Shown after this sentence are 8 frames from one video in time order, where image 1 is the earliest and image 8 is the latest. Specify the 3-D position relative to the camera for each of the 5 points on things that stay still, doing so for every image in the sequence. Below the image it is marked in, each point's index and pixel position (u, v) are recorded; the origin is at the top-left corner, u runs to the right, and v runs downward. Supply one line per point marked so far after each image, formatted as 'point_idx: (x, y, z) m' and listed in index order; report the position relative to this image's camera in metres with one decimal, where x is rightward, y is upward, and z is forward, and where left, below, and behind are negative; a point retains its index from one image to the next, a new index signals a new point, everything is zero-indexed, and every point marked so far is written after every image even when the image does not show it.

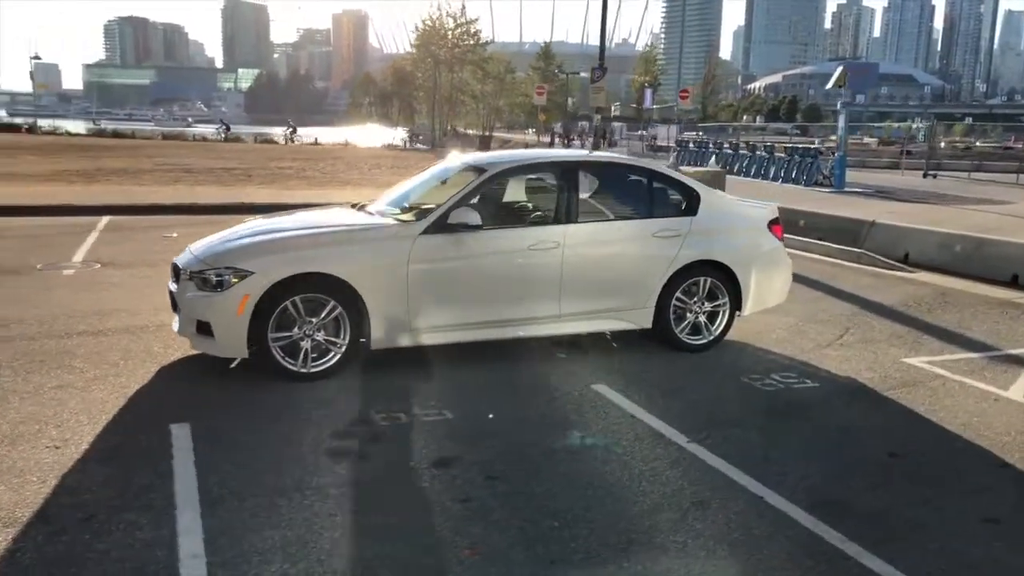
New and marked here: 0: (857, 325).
0: (+3.3, -0.4, +8.3) m
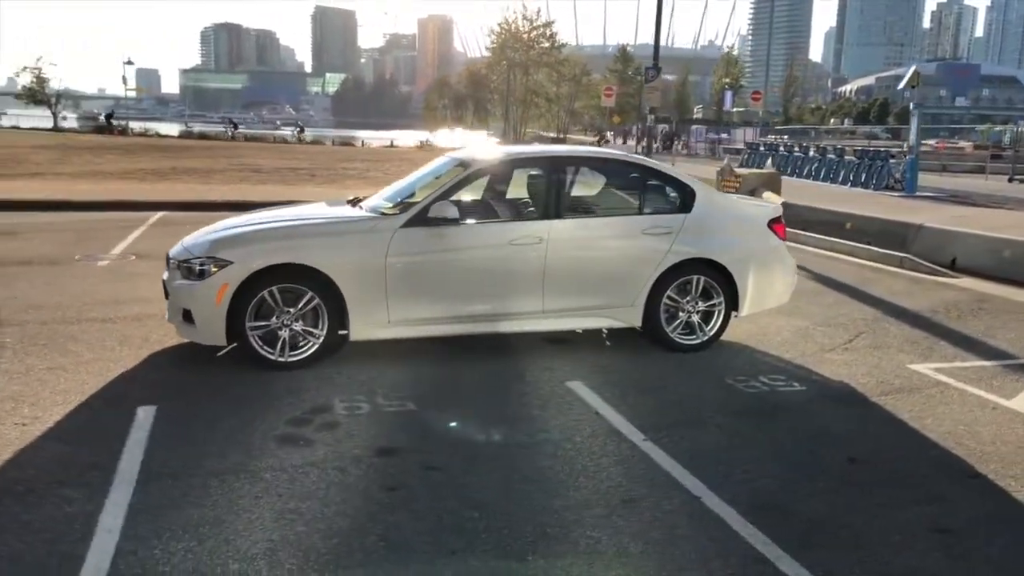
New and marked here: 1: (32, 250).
0: (+3.3, -0.4, +8.0) m
1: (-6.1, +0.5, +11.1) m
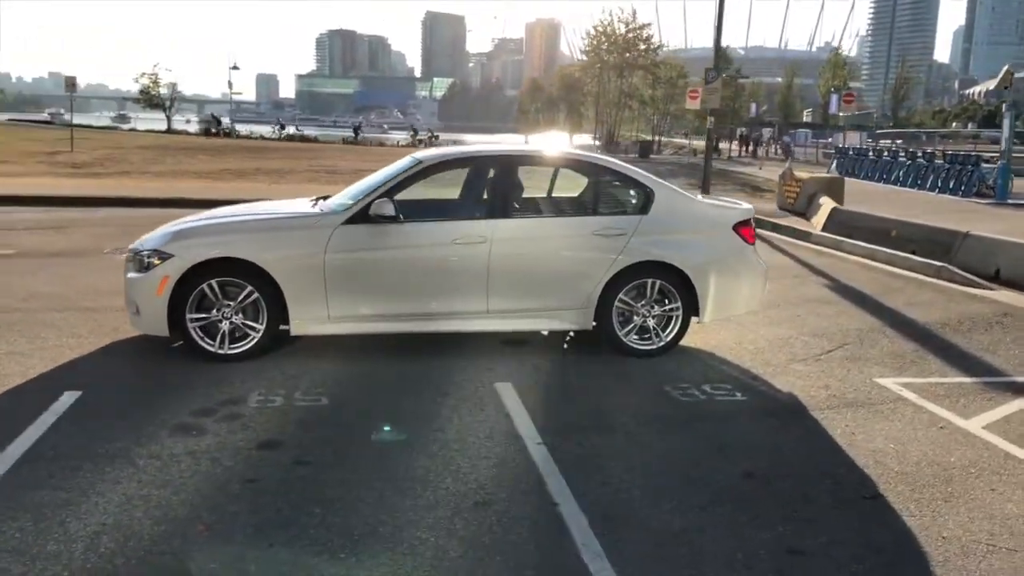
0: (+3.0, -0.5, +7.6) m
1: (-5.9, +0.6, +11.7) m
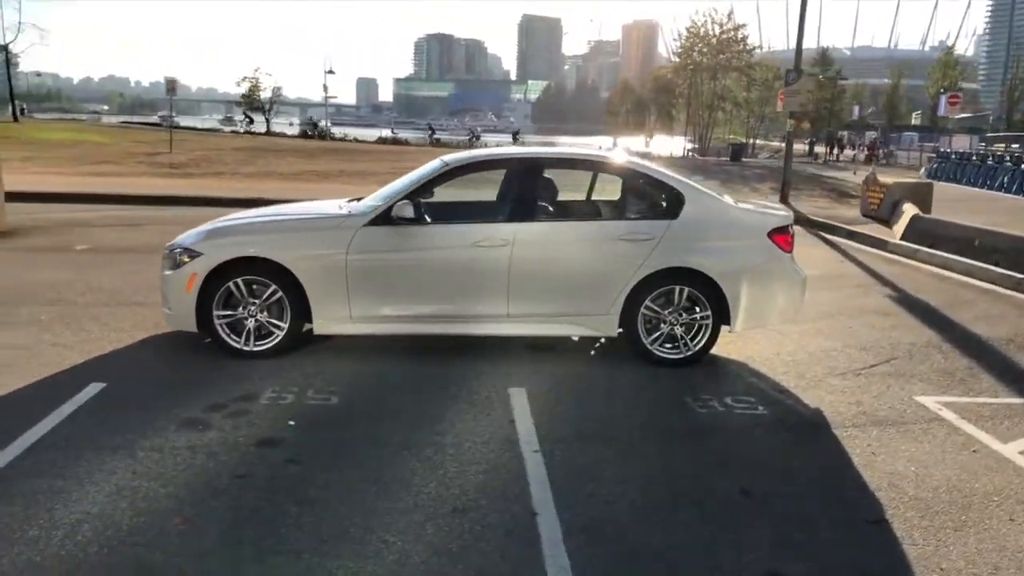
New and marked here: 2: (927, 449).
0: (+3.3, -0.6, +7.2) m
1: (-5.2, +0.7, +12.2) m
2: (+2.4, -0.9, +5.0) m
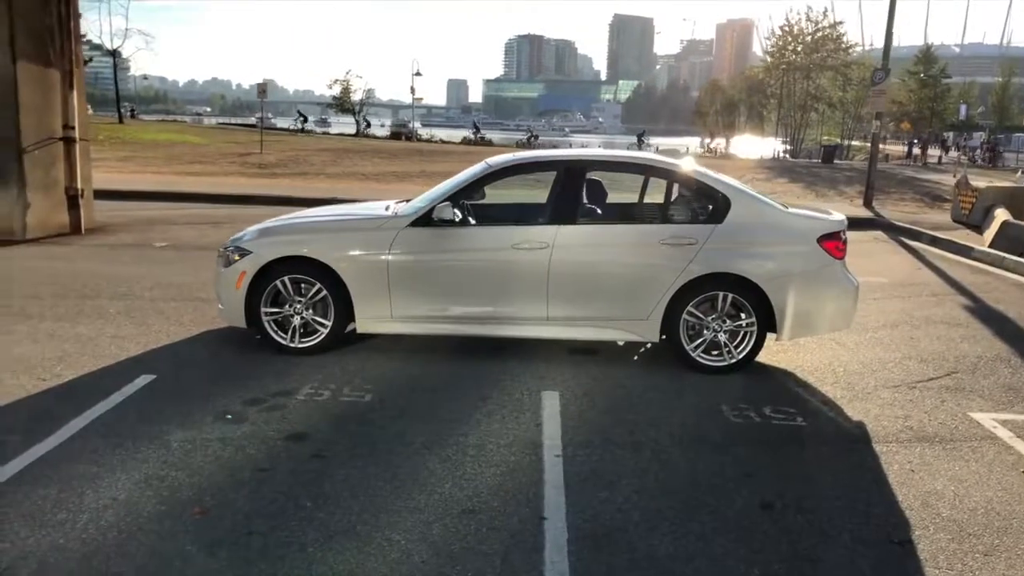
0: (+3.6, -0.6, +6.8) m
1: (-4.3, +0.8, +12.7) m
2: (+2.5, -1.0, +4.8) m
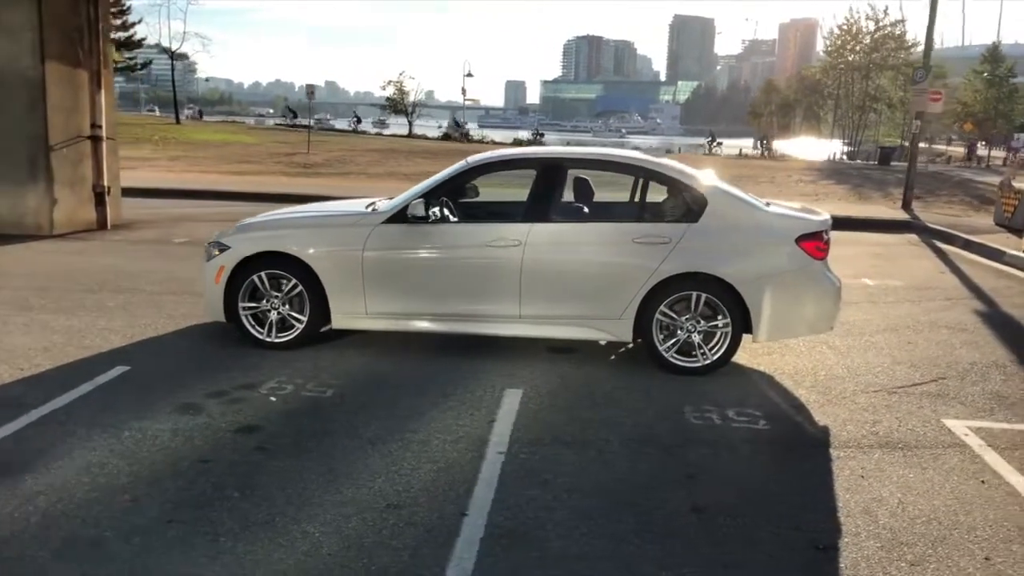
0: (+3.4, -0.7, +6.6) m
1: (-4.1, +0.8, +12.9) m
2: (+2.2, -1.0, +4.6) m
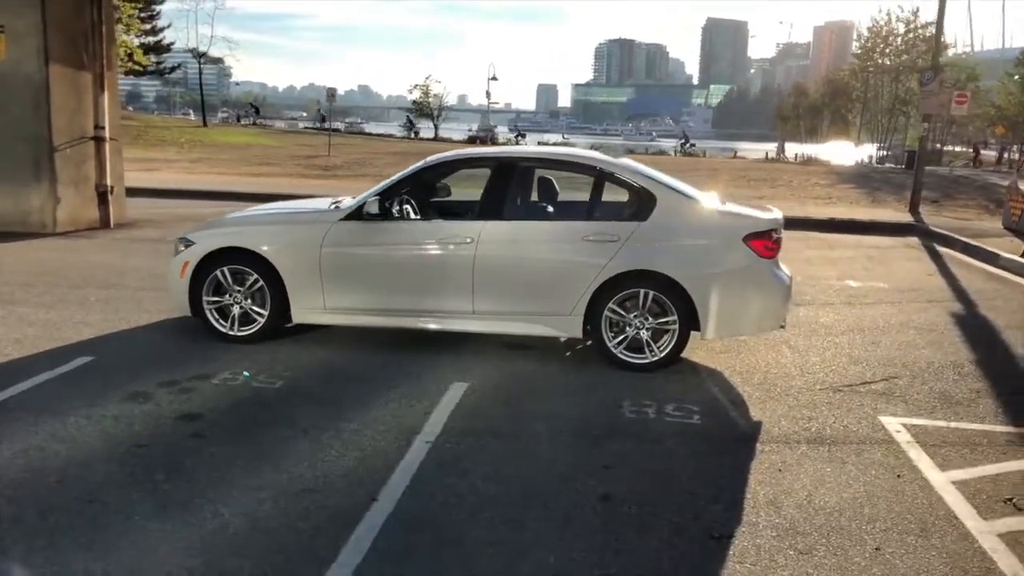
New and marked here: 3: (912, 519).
0: (+3.1, -0.7, +6.6) m
1: (-4.2, +0.8, +13.2) m
2: (+1.8, -1.0, +4.7) m
3: (+1.9, -1.1, +4.1) m
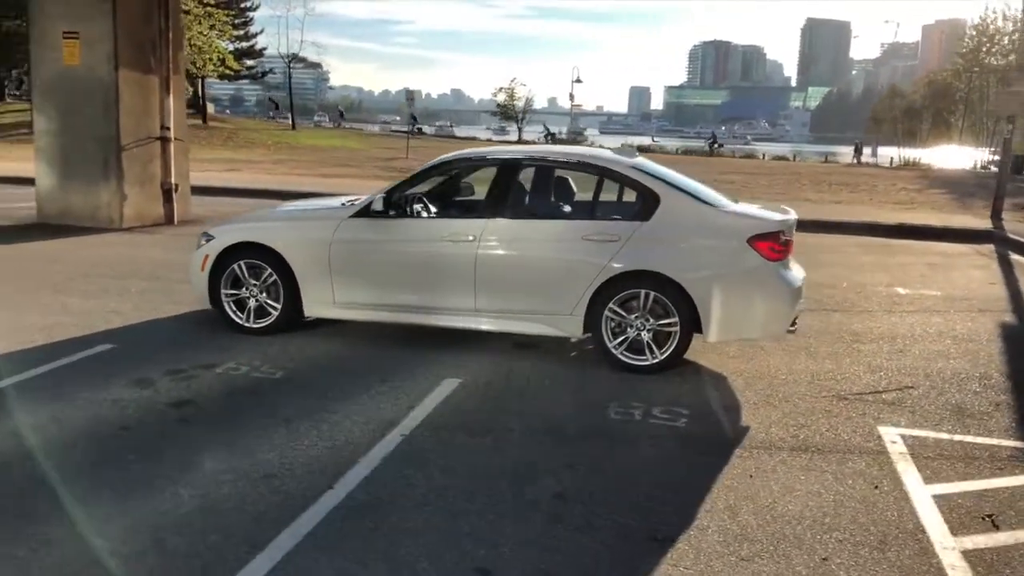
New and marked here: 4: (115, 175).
0: (+3.1, -0.7, +6.3) m
1: (-3.5, +0.9, +13.6) m
2: (+1.6, -1.0, +4.5) m
3: (+1.7, -1.1, +4.0) m
4: (-6.0, +1.7, +13.0) m
